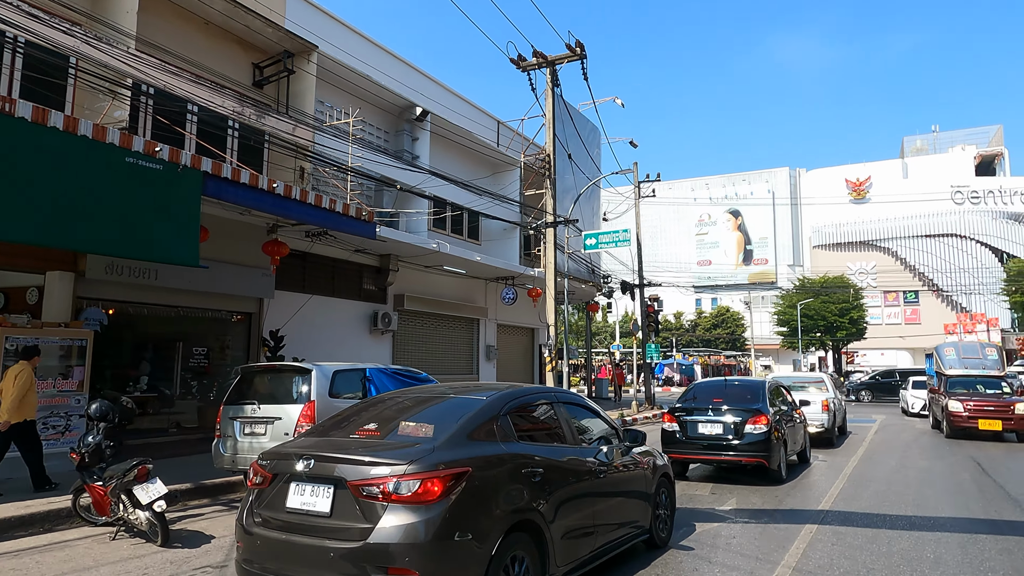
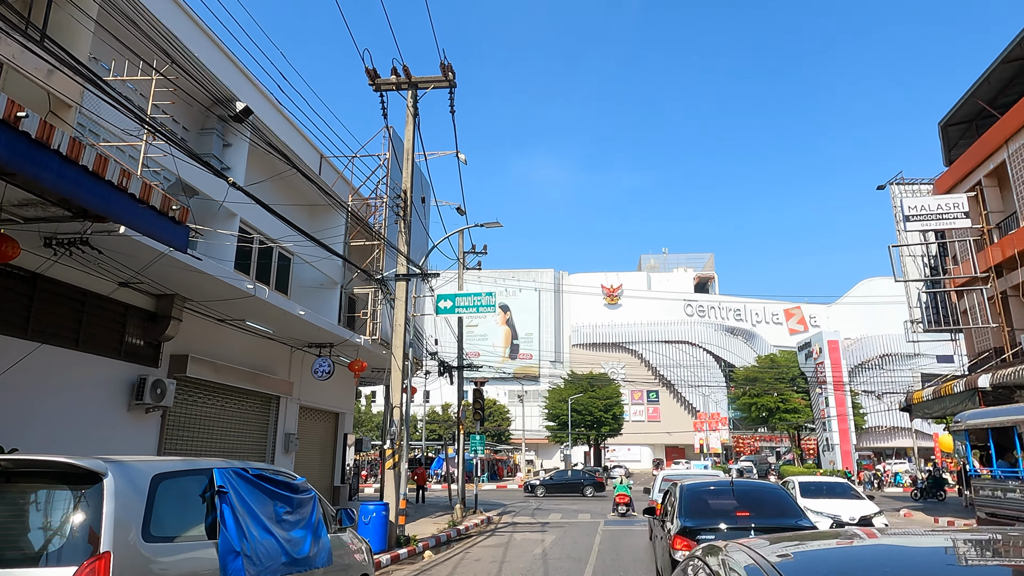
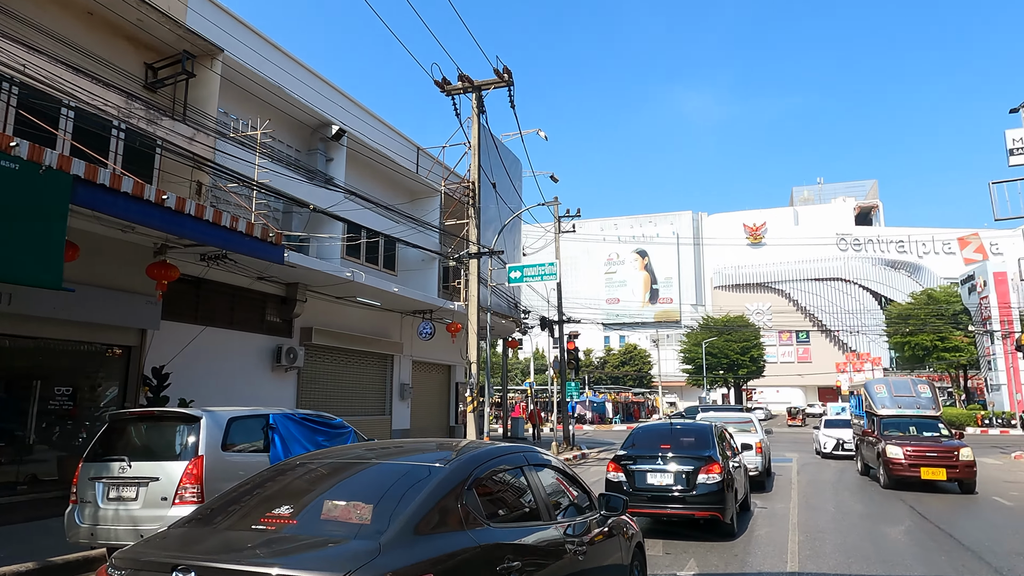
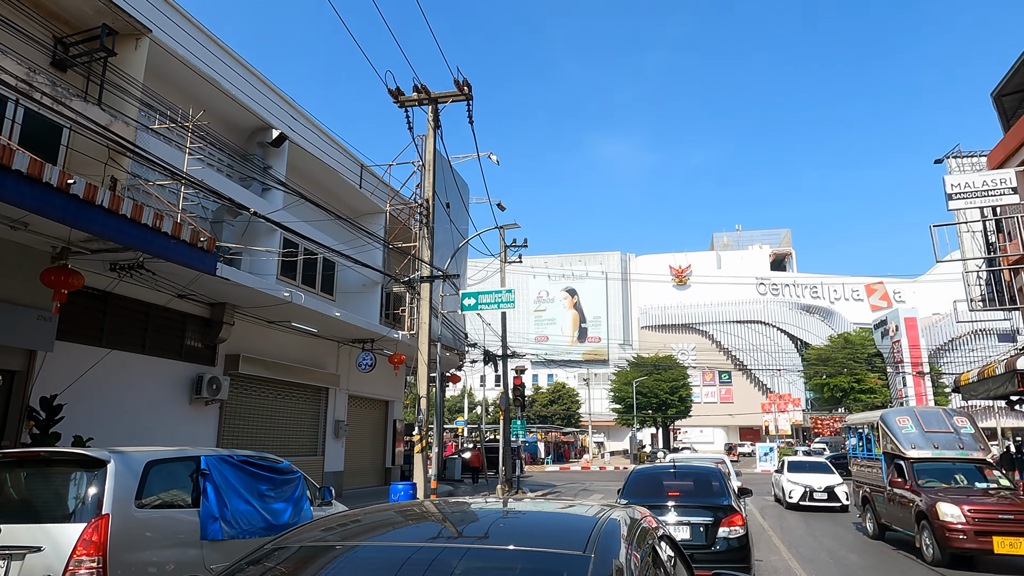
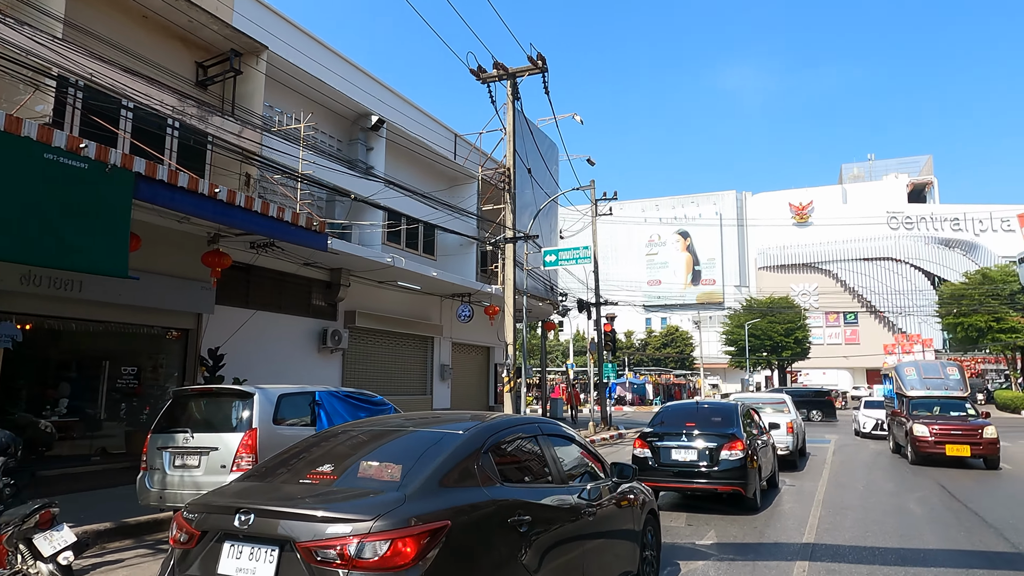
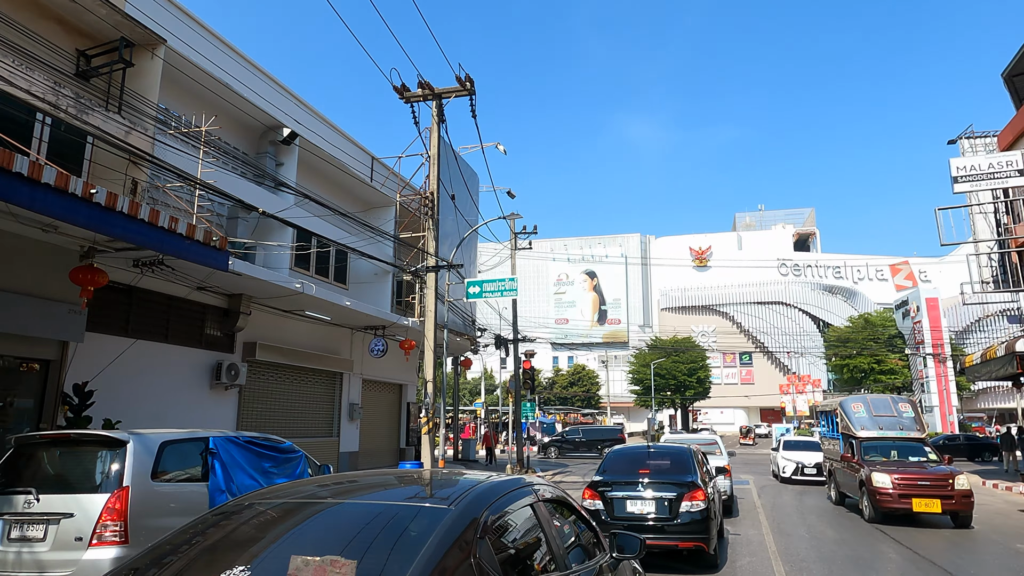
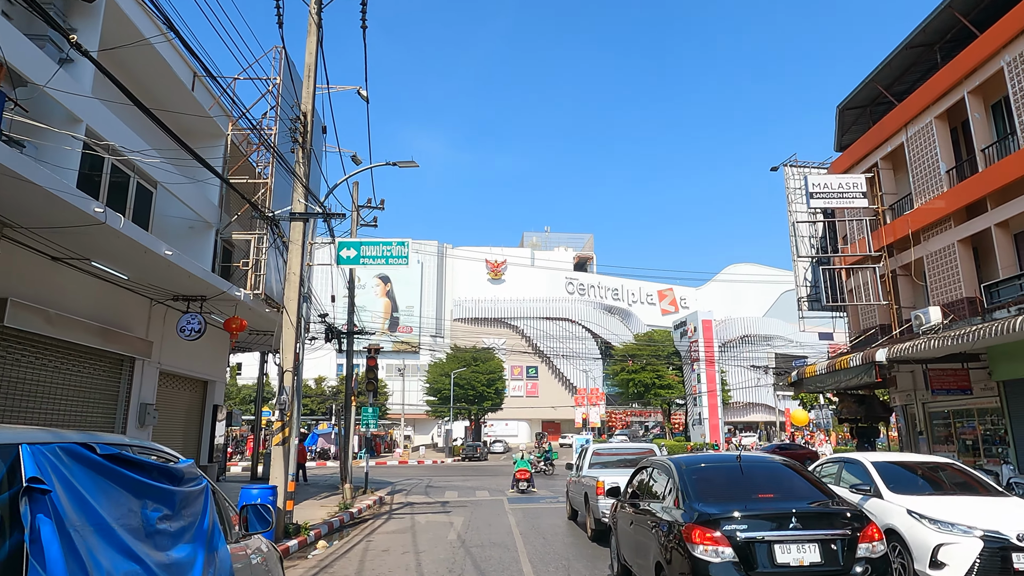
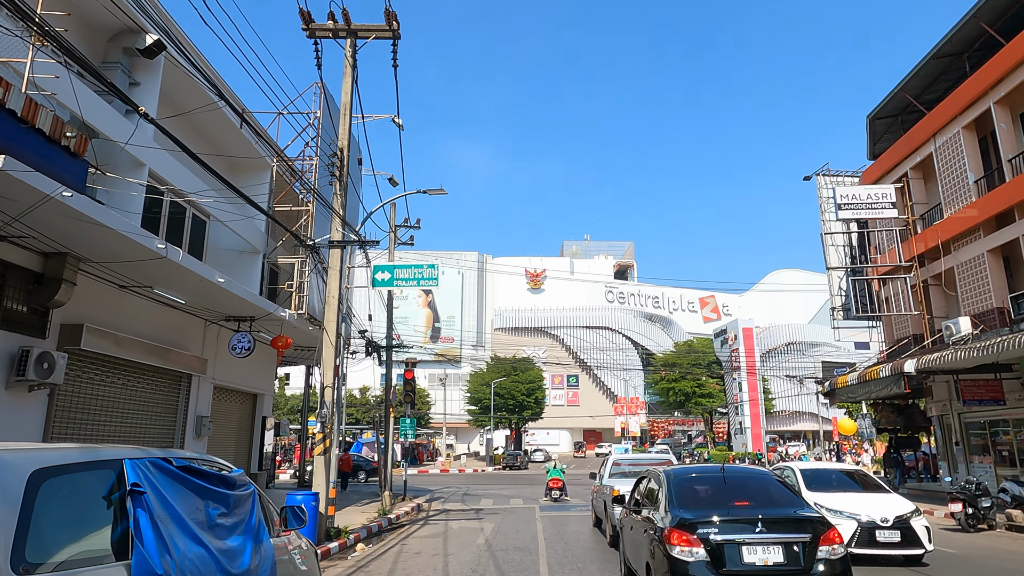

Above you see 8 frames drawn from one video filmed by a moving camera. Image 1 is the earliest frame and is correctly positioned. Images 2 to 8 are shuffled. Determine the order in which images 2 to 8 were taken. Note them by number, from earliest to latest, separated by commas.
5, 3, 6, 4, 2, 8, 7
